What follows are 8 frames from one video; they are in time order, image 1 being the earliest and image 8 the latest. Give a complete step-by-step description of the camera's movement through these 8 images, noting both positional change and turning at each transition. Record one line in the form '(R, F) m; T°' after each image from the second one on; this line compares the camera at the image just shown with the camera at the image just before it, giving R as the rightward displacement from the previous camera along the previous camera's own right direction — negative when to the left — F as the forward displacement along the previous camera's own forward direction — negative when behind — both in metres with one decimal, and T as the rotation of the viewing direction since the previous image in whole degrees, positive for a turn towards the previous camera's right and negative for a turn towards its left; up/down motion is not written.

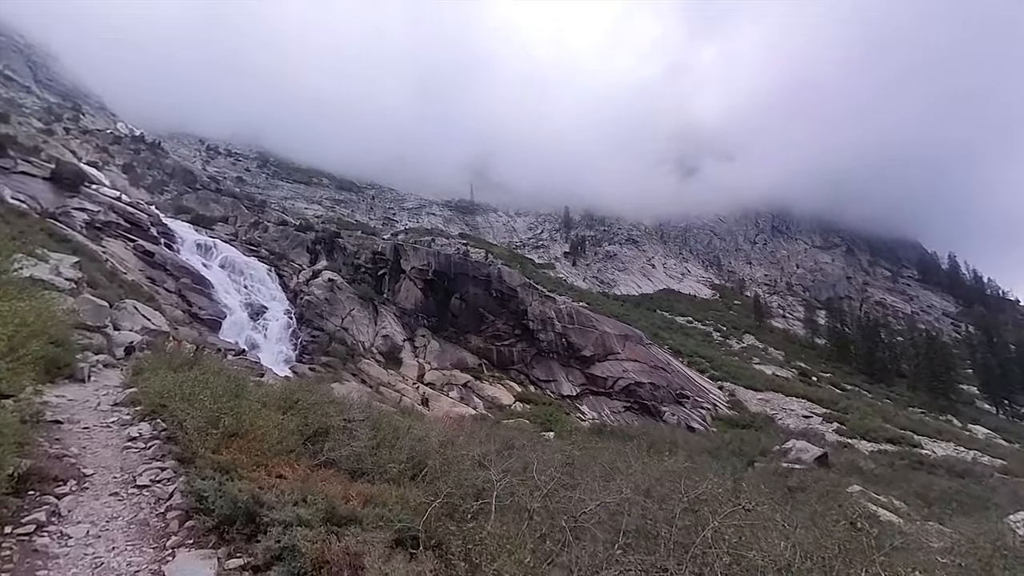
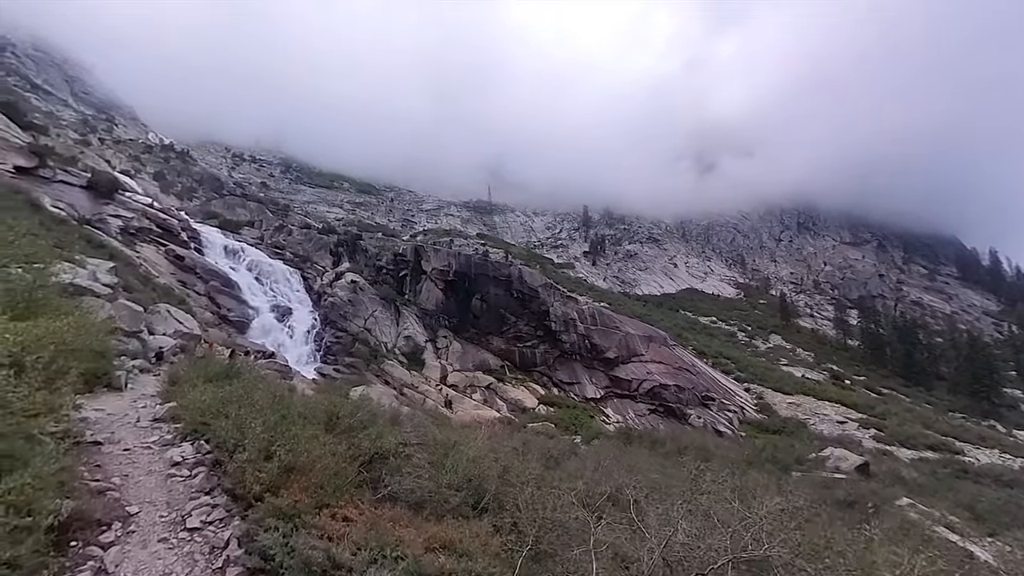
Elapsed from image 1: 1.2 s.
(-0.5, +0.4) m; -2°
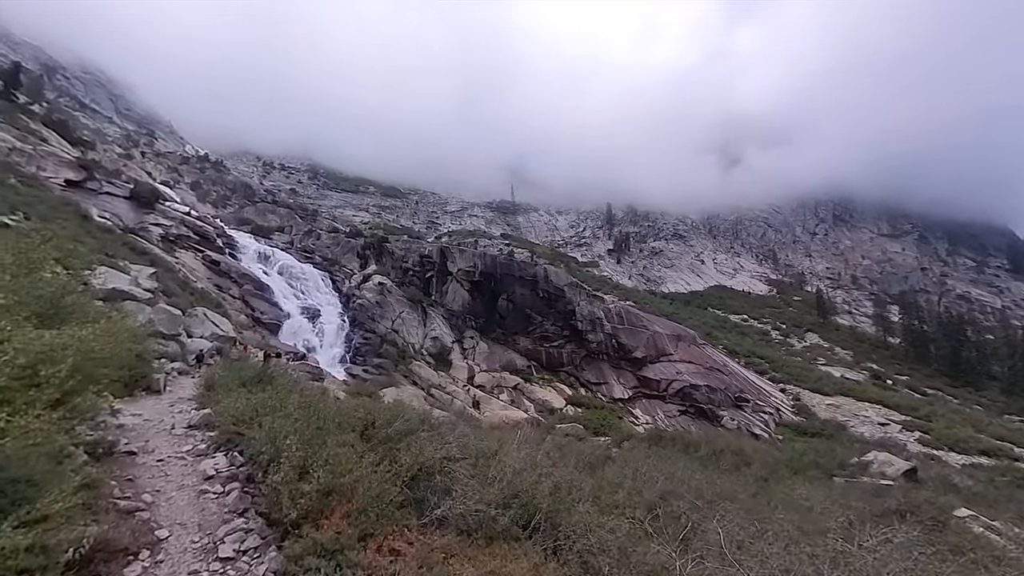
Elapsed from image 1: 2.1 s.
(-0.2, +0.4) m; -3°
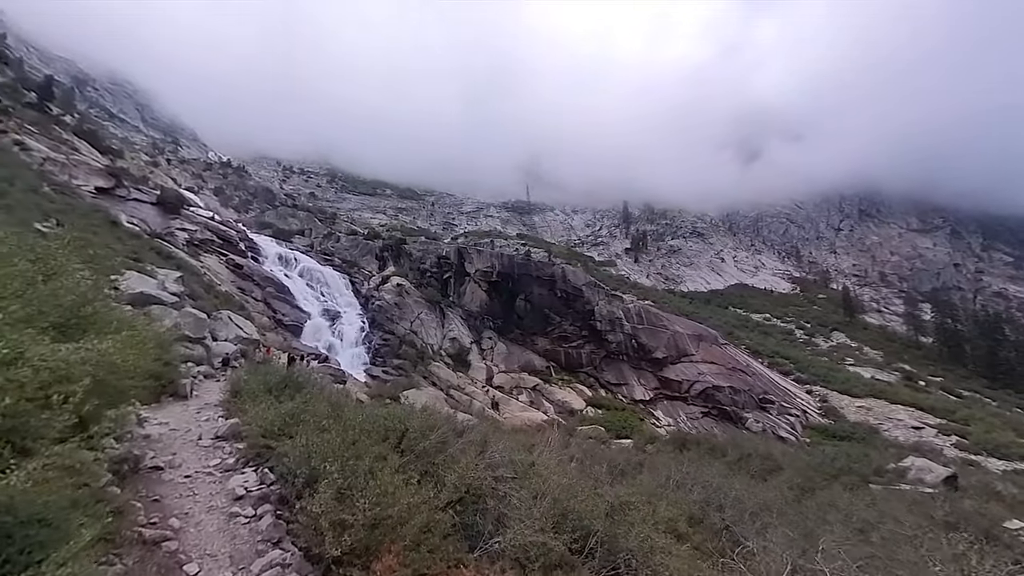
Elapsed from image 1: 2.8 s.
(-0.3, +0.3) m; -2°
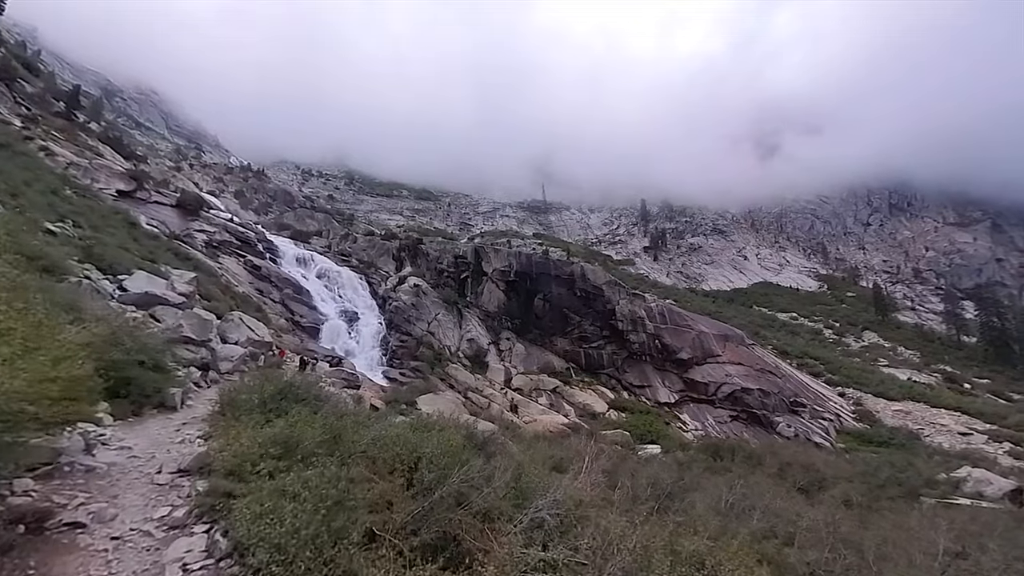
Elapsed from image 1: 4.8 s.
(-0.2, +1.1) m; -2°
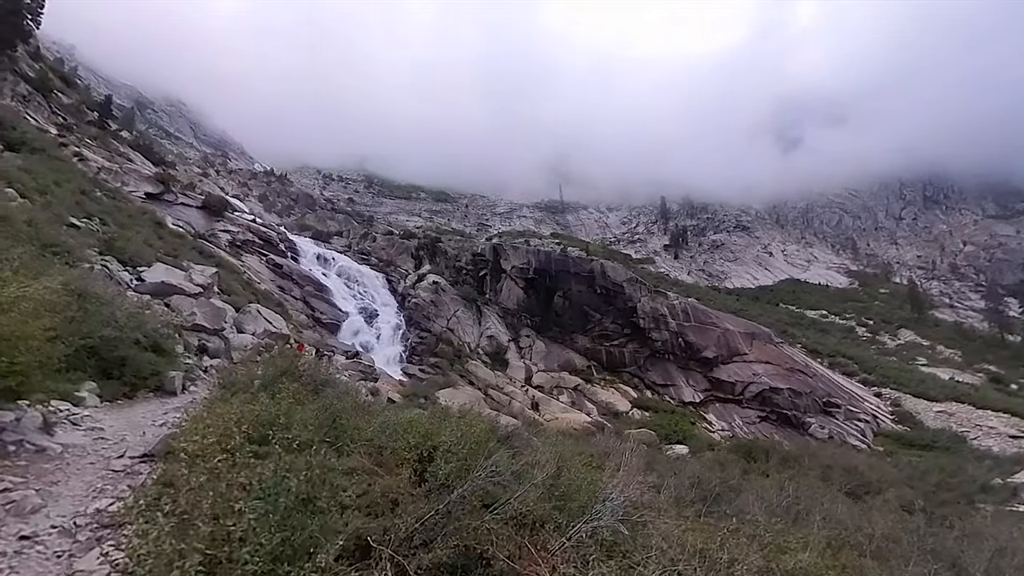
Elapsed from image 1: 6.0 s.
(-0.2, +0.8) m; -2°
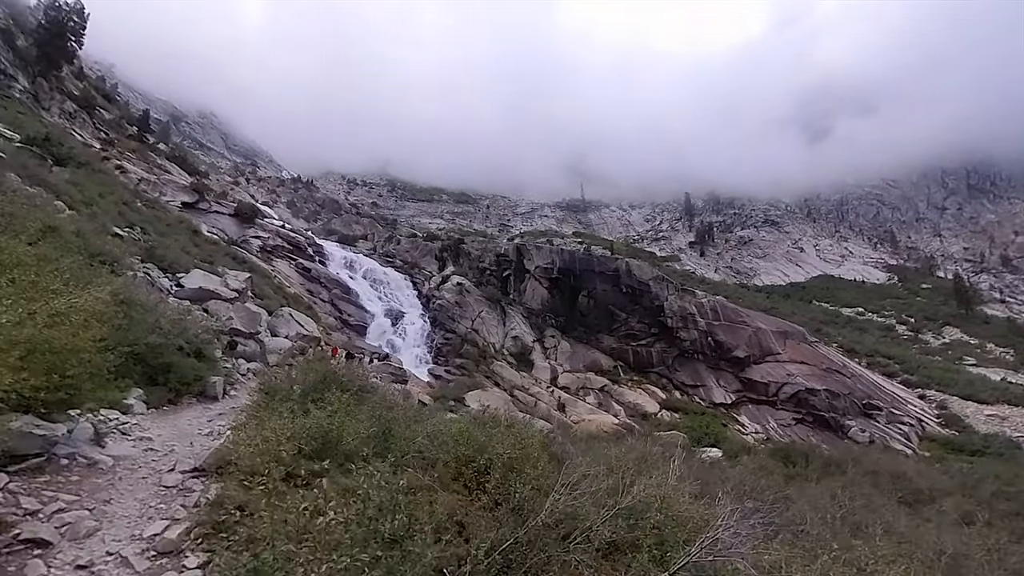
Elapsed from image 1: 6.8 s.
(-0.3, +0.2) m; -3°
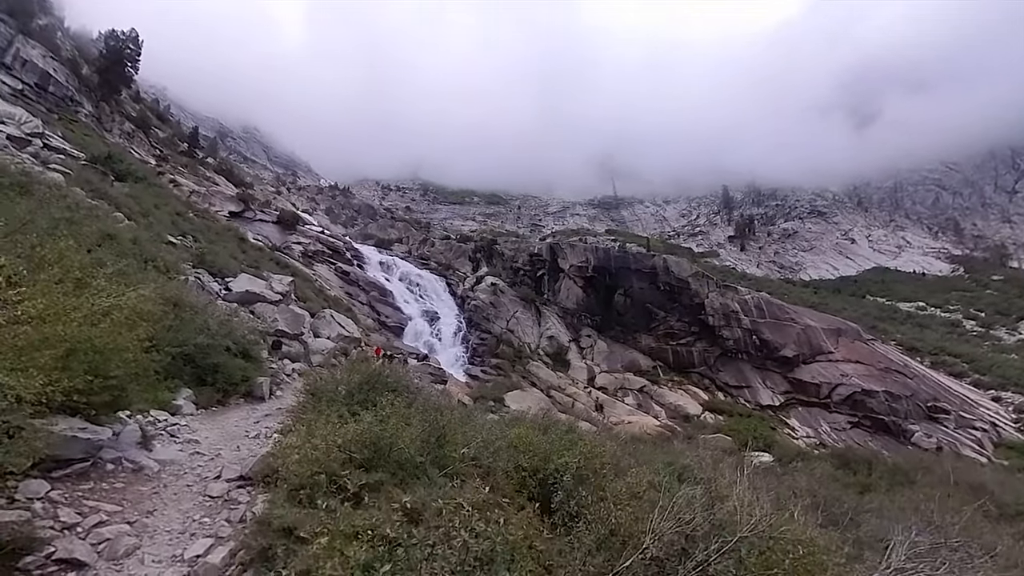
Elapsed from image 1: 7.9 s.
(-0.2, +0.3) m; -4°
